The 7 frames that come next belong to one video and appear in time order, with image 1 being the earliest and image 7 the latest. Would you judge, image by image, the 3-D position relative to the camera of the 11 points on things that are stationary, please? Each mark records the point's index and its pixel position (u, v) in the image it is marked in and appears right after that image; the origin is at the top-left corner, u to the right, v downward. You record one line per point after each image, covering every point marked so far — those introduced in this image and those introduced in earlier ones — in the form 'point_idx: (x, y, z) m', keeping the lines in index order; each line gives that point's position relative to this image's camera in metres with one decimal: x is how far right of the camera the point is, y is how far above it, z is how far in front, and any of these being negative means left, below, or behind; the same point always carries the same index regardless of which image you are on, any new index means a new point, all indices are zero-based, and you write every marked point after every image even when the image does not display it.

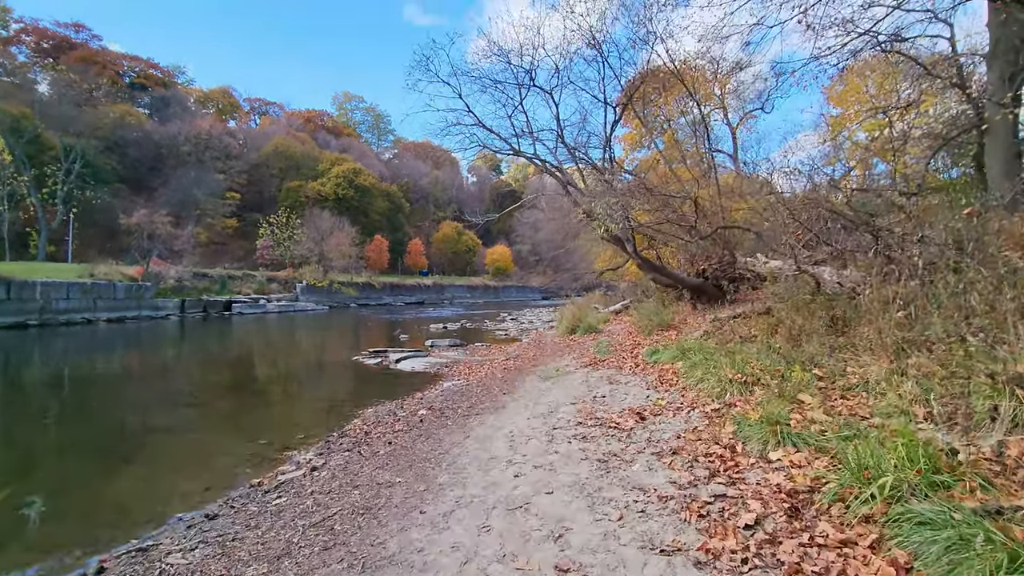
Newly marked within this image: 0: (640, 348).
0: (+2.7, -1.3, +11.2) m
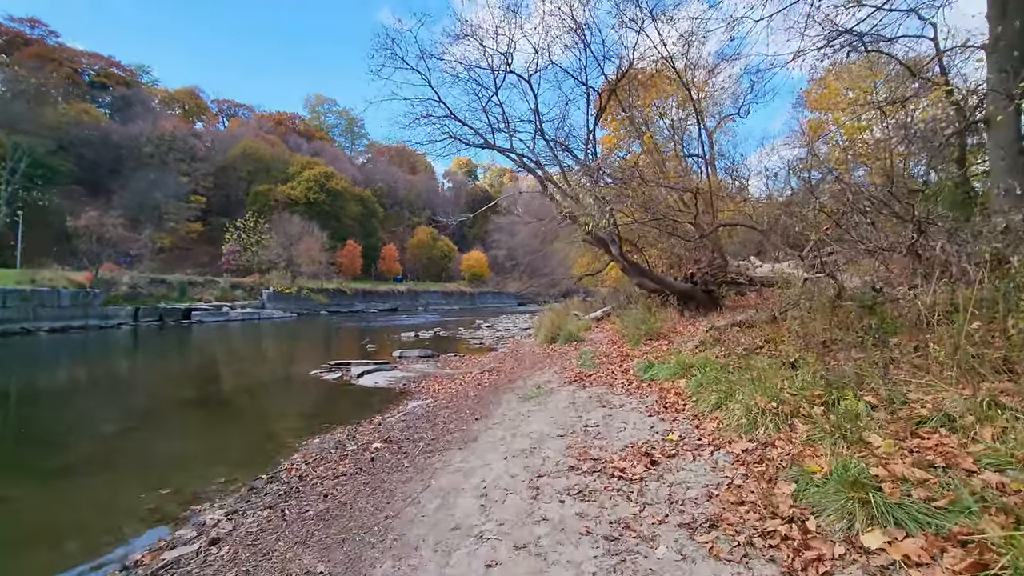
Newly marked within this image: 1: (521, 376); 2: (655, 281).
0: (+2.2, -1.4, +10.0) m
1: (+0.2, -1.8, +10.7) m
2: (+3.9, +0.2, +14.5) m
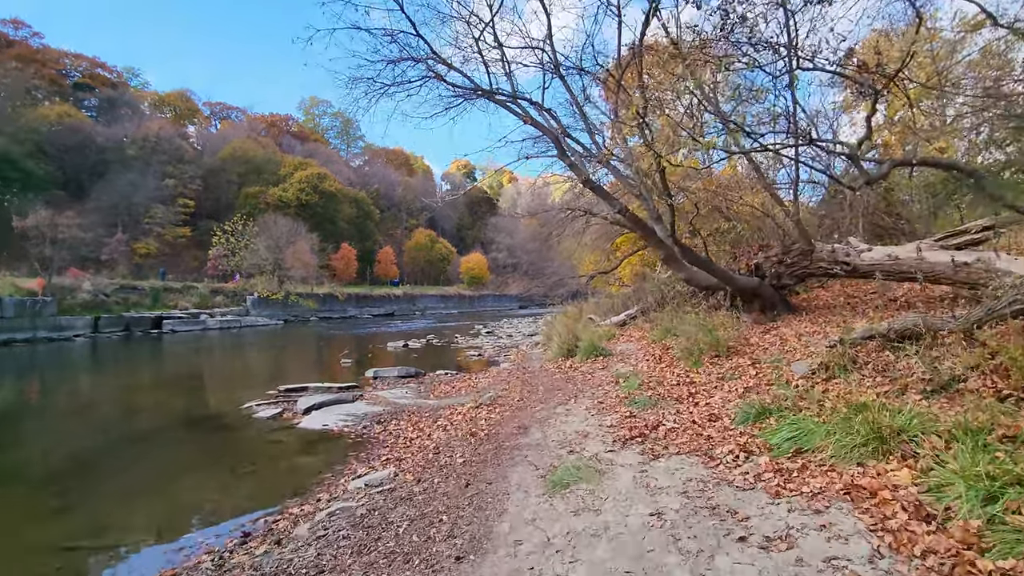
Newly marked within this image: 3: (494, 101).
0: (+2.4, -1.3, +6.3) m
1: (+0.4, -1.7, +7.0) m
2: (+4.0, +0.3, +10.8) m
3: (-0.3, +3.7, +10.8) m
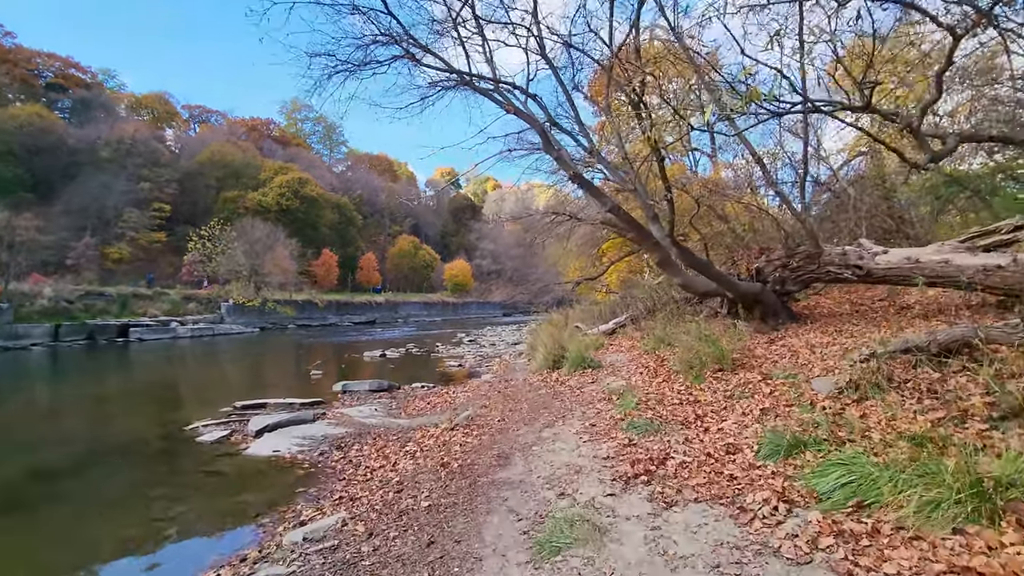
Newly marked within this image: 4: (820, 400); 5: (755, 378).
0: (+2.1, -1.4, +5.3) m
1: (+0.1, -1.8, +5.9) m
2: (+3.7, +0.2, +9.9) m
3: (-0.7, +3.6, +9.8) m
4: (+3.1, -1.1, +5.5) m
5: (+3.1, -1.2, +7.0) m
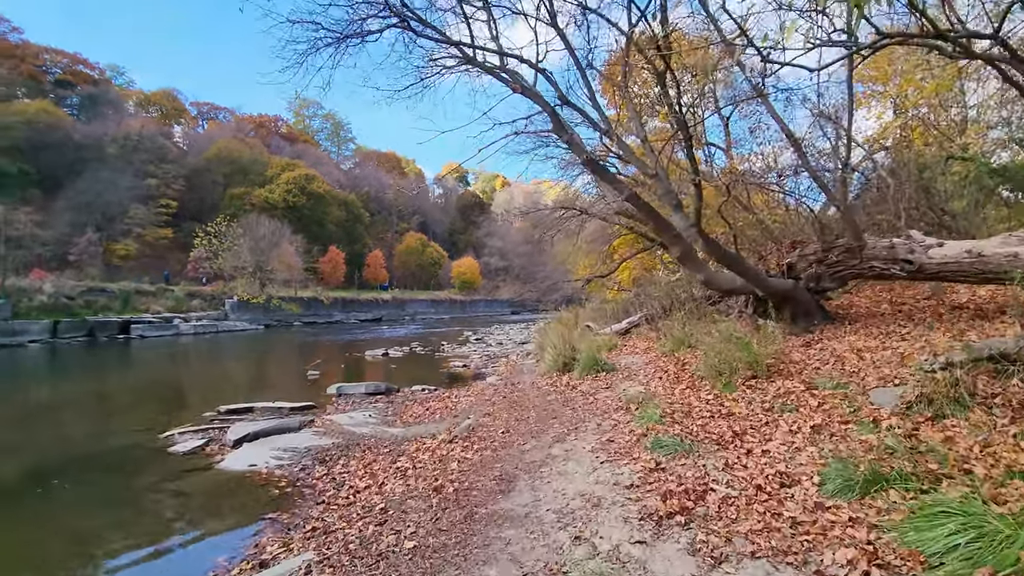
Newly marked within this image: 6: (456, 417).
0: (+2.2, -1.3, +4.4) m
1: (+0.2, -1.7, +5.1) m
2: (+3.8, +0.2, +9.0) m
3: (-0.5, +3.7, +9.0) m
4: (+3.2, -1.1, +4.6) m
5: (+3.2, -1.1, +6.1) m
6: (-0.9, -2.0, +8.5) m
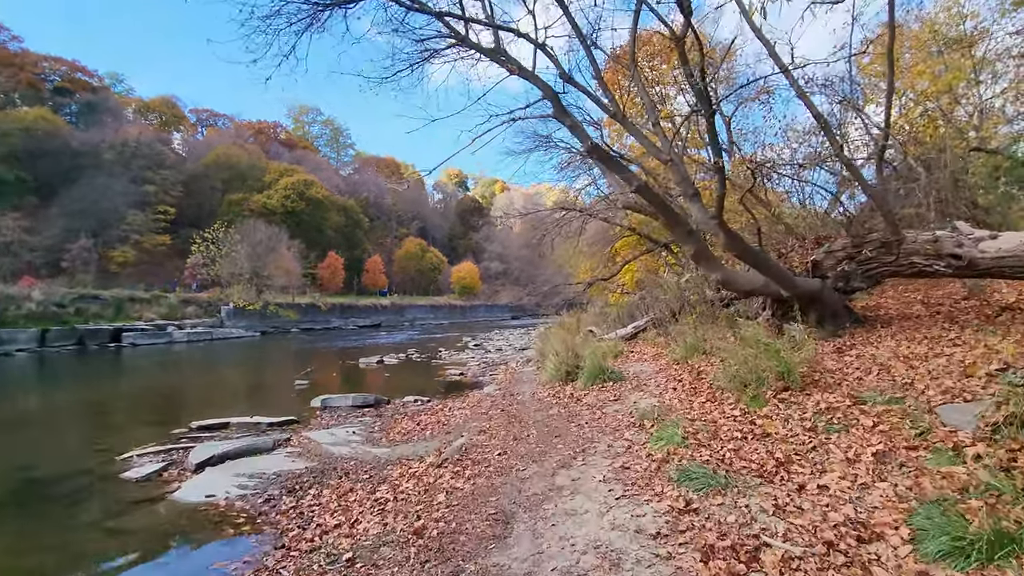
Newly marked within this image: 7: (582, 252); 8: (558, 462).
0: (+2.2, -1.3, +3.6) m
1: (+0.2, -1.7, +4.2) m
2: (+3.7, +0.2, +8.1) m
3: (-0.6, +3.7, +8.2) m
4: (+3.2, -1.1, +3.7) m
5: (+3.2, -1.1, +5.2) m
6: (-0.9, -2.1, +7.7) m
7: (+2.2, +1.2, +16.3) m
8: (+0.5, -1.7, +5.4) m
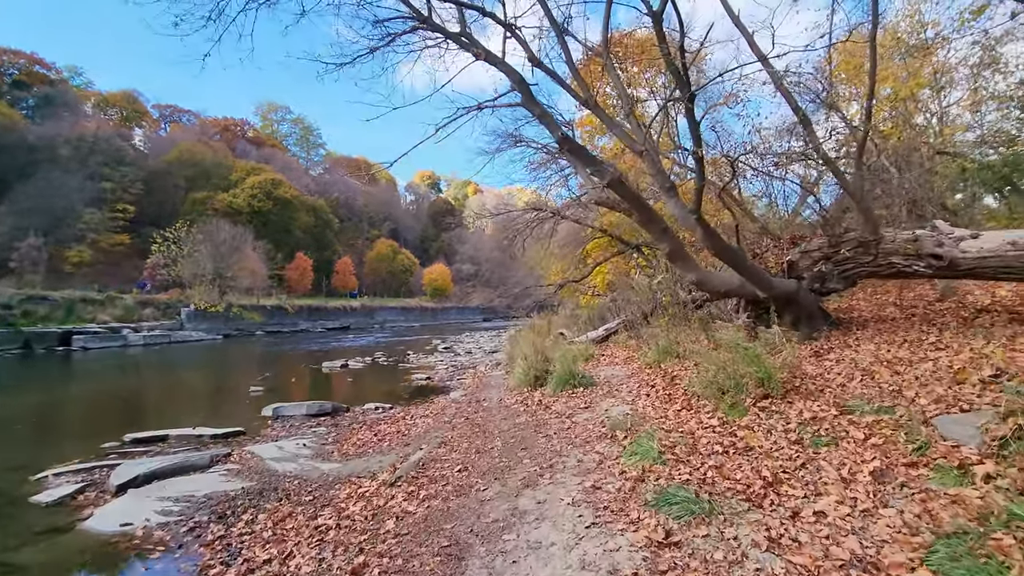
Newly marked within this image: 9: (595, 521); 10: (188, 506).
0: (+1.9, -1.3, +3.1) m
1: (-0.1, -1.7, +3.7) m
2: (+3.2, +0.2, +7.8) m
3: (-1.1, +3.6, +7.6) m
4: (+2.9, -1.1, +3.3) m
5: (+2.8, -1.1, +4.8) m
6: (-1.4, -2.1, +7.1) m
7: (+1.3, +1.1, +15.9) m
8: (+0.1, -1.7, +4.8) m
9: (+0.6, -1.6, +3.6) m
10: (-3.2, -2.2, +5.4) m
